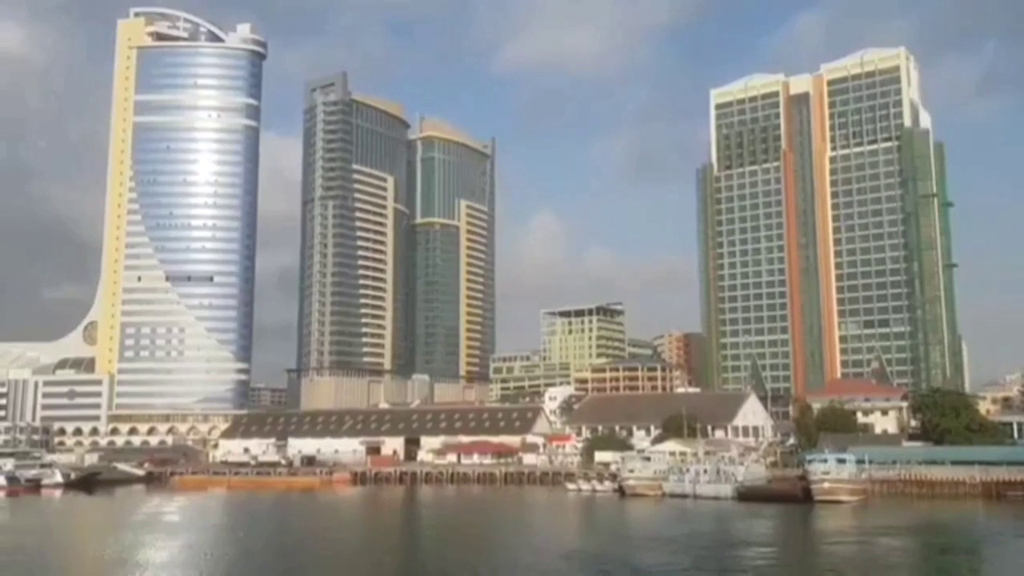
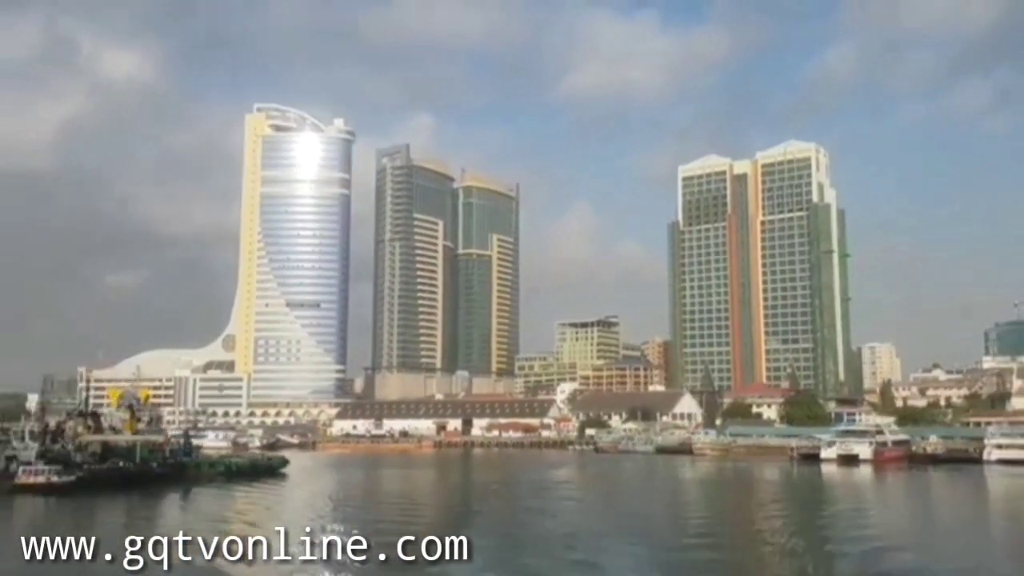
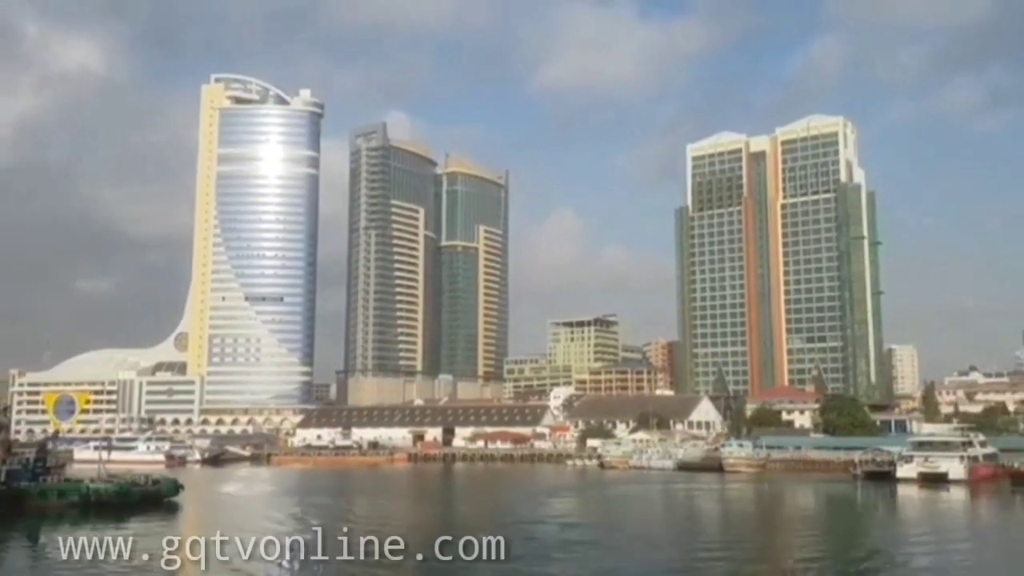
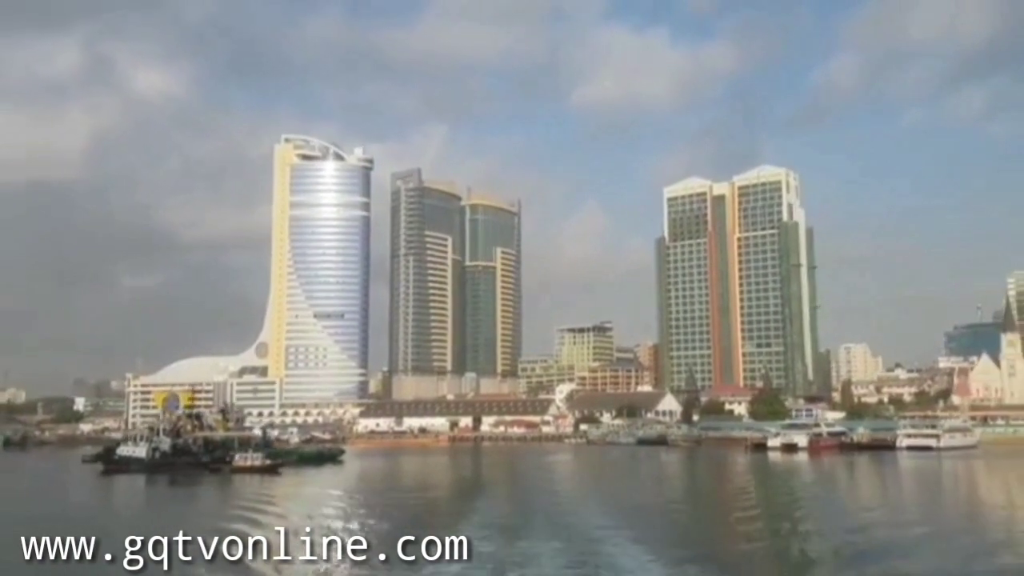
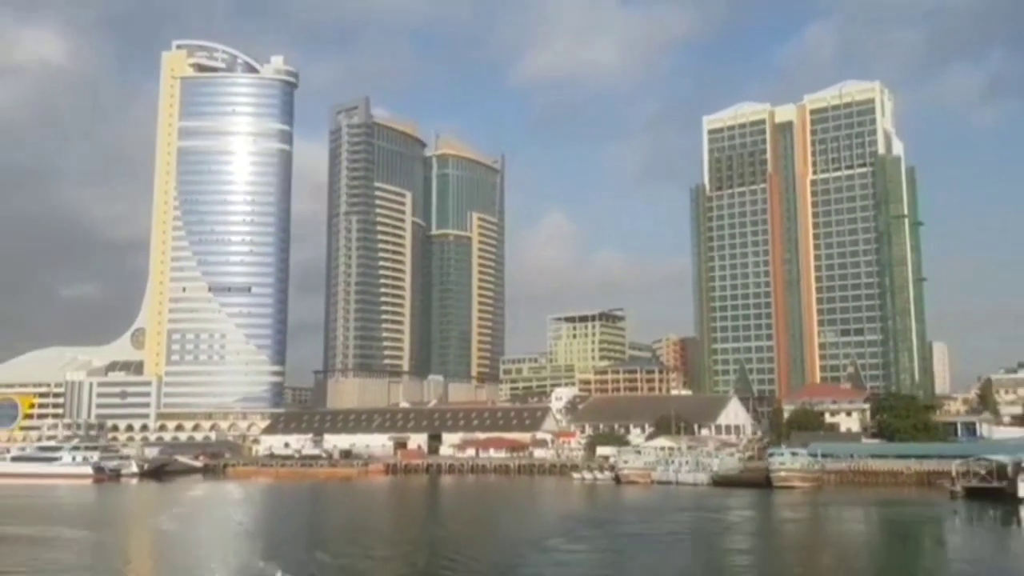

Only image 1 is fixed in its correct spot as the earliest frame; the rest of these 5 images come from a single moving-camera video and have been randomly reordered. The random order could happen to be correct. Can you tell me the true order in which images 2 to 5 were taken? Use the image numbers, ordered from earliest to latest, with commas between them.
5, 3, 2, 4
